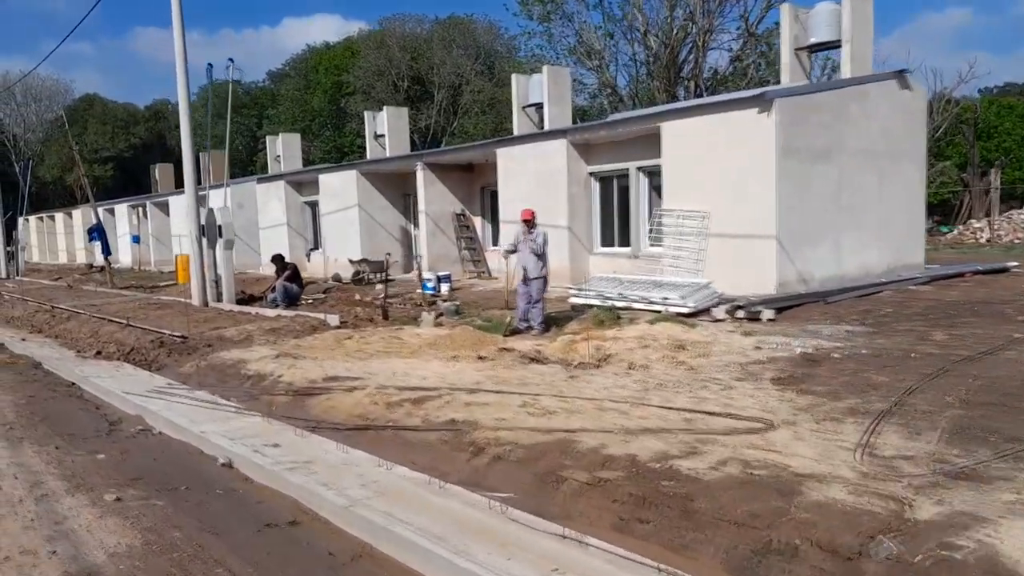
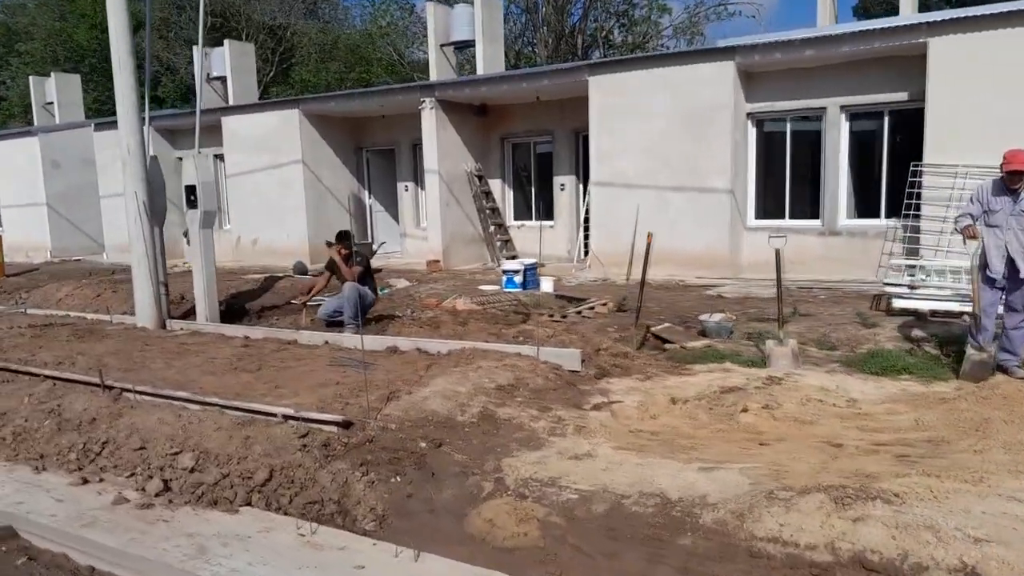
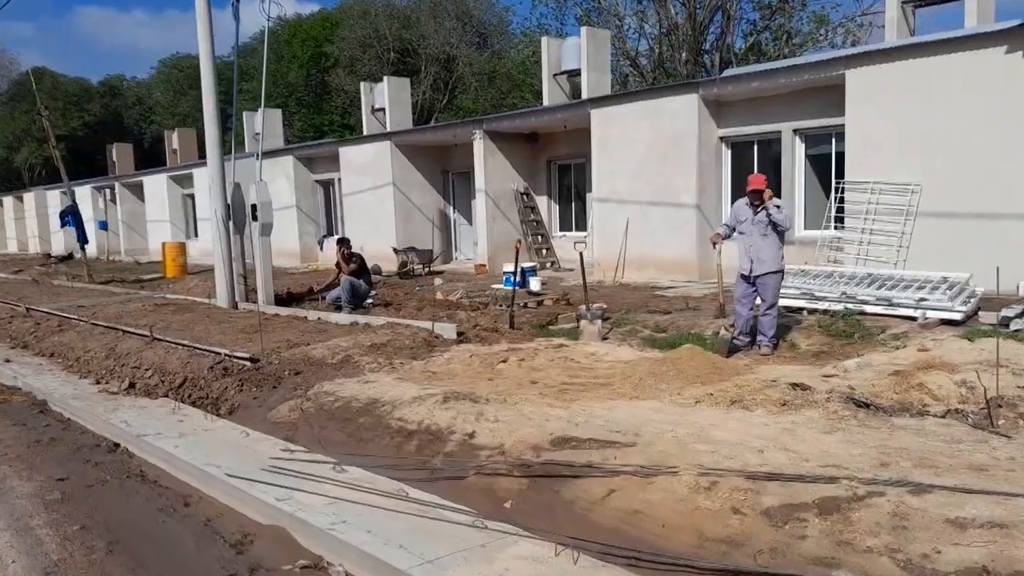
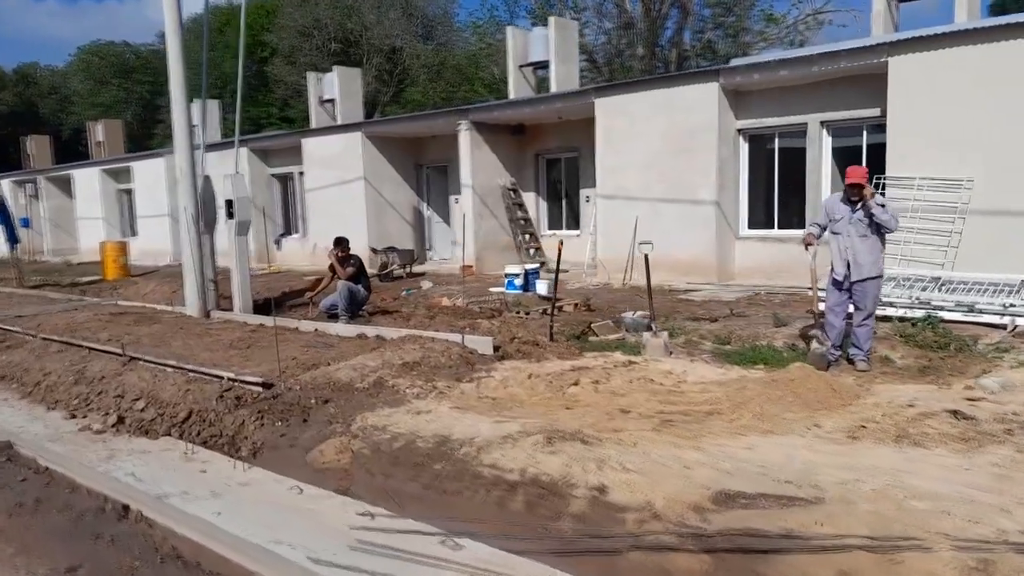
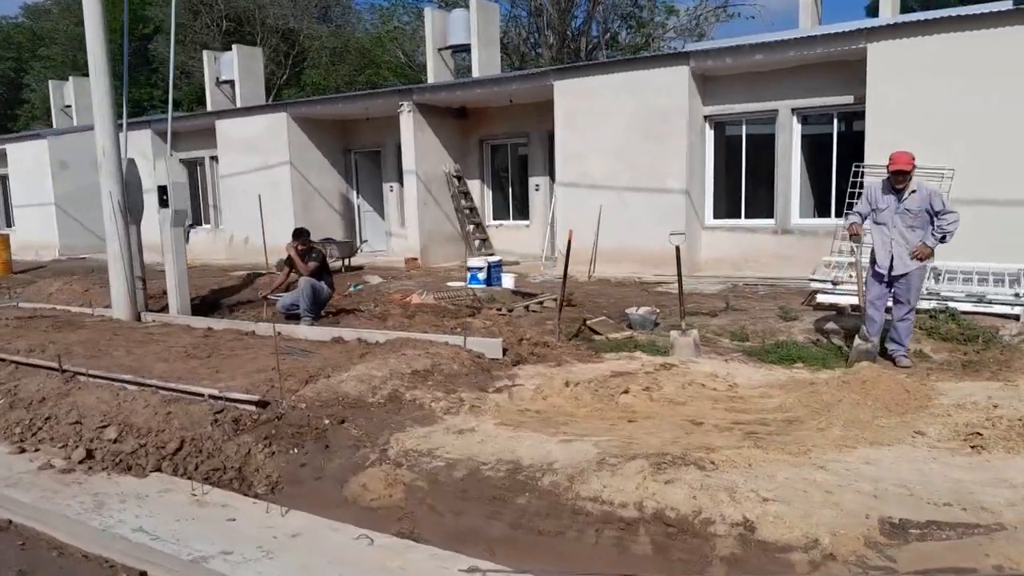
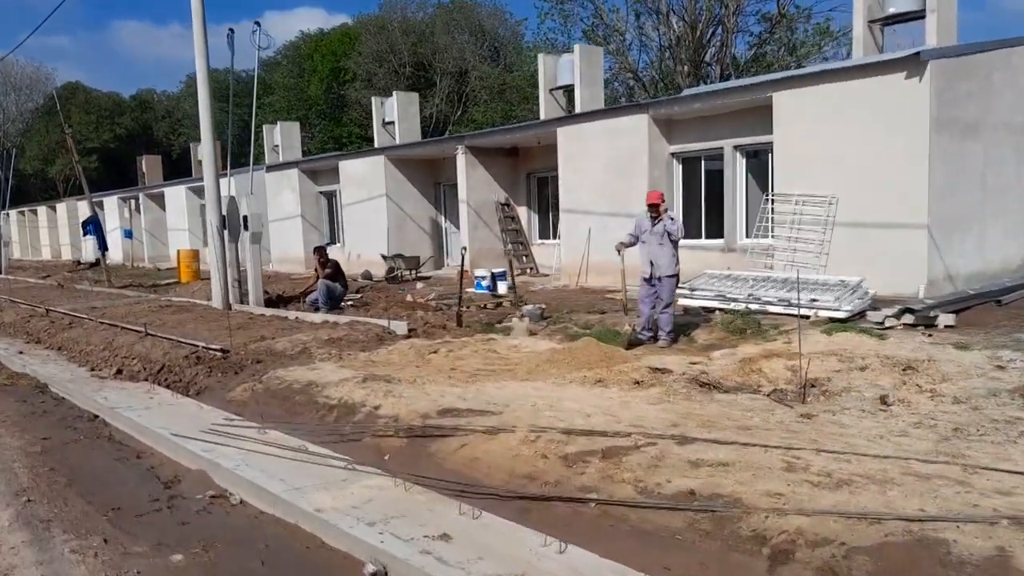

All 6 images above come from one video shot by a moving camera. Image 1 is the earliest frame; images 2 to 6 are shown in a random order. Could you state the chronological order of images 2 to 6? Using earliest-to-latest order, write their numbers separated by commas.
6, 3, 4, 5, 2
